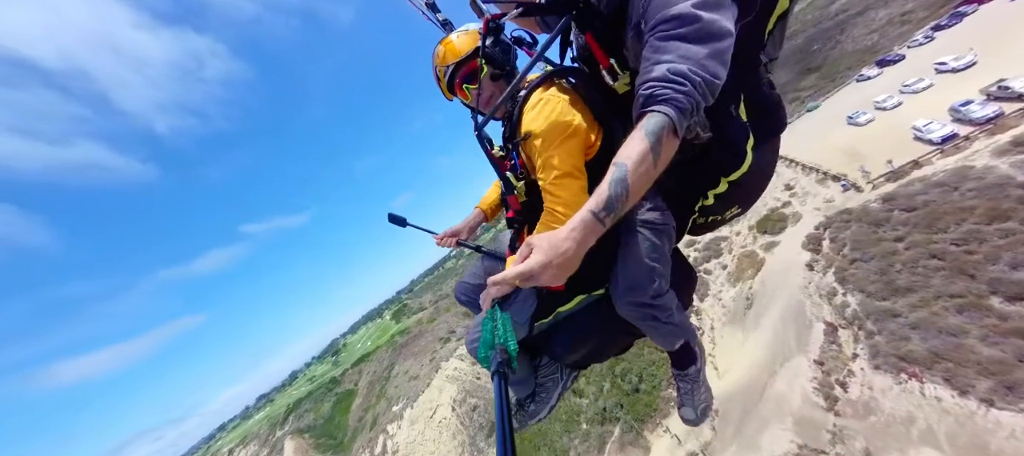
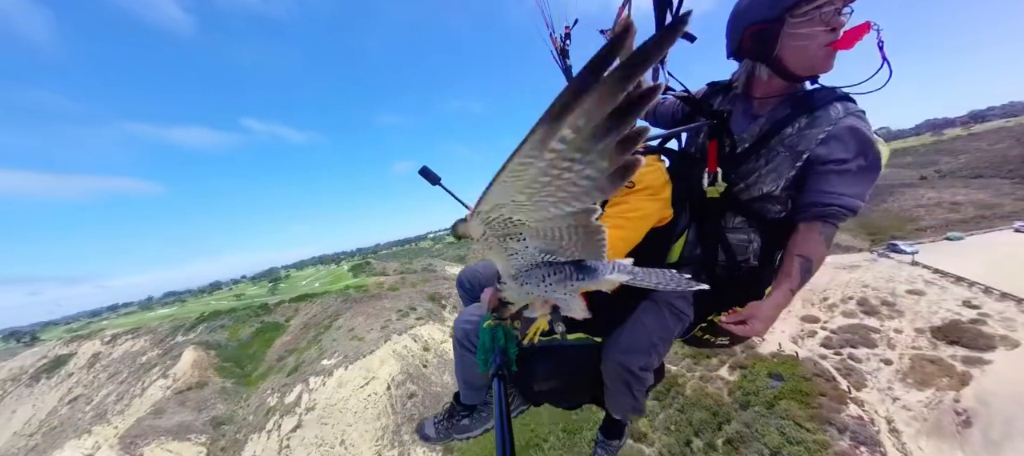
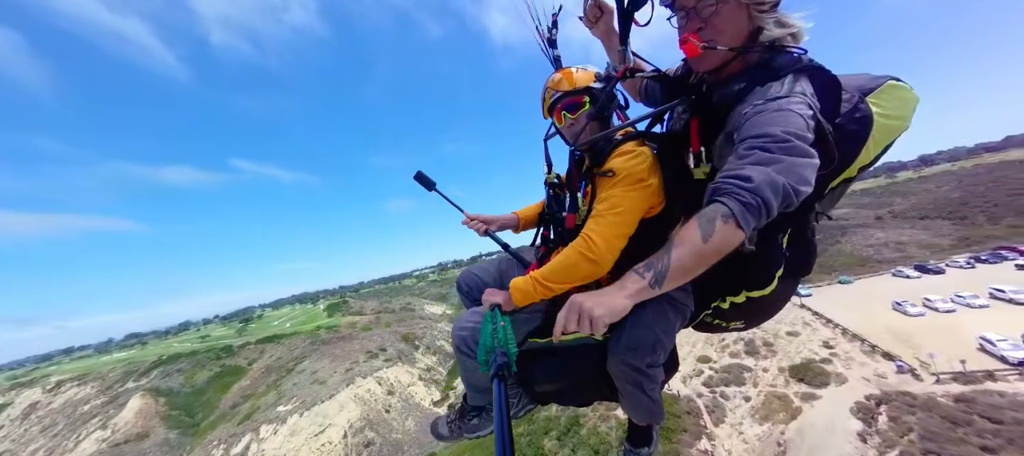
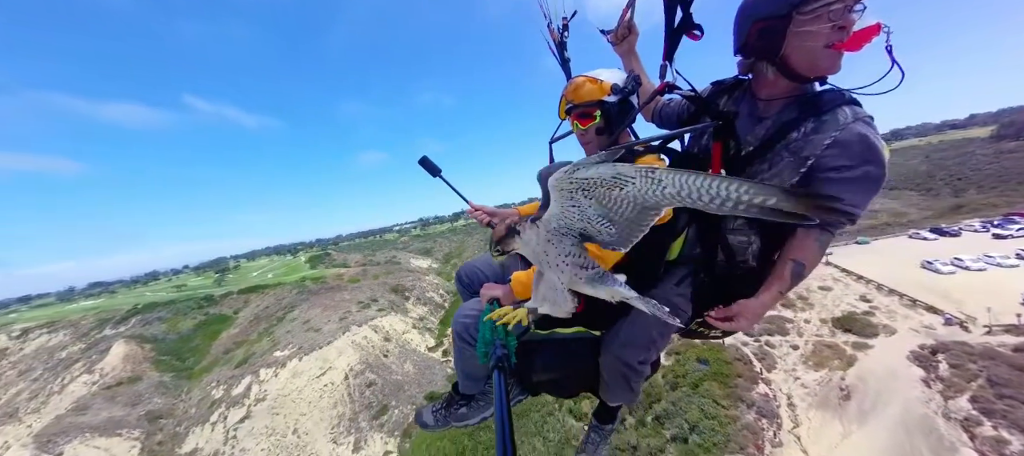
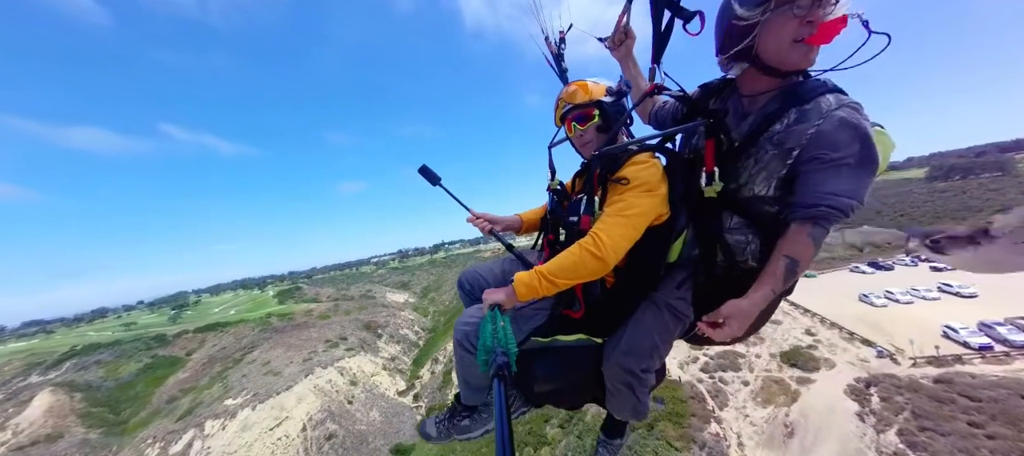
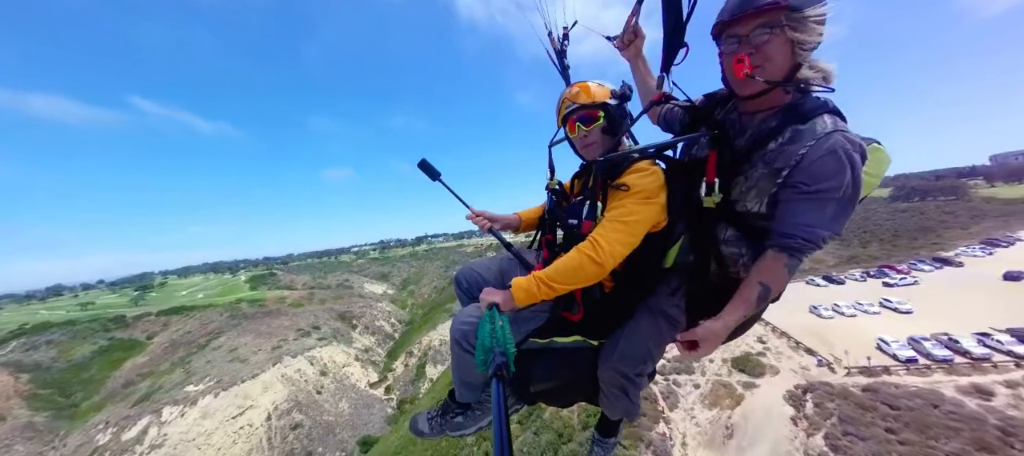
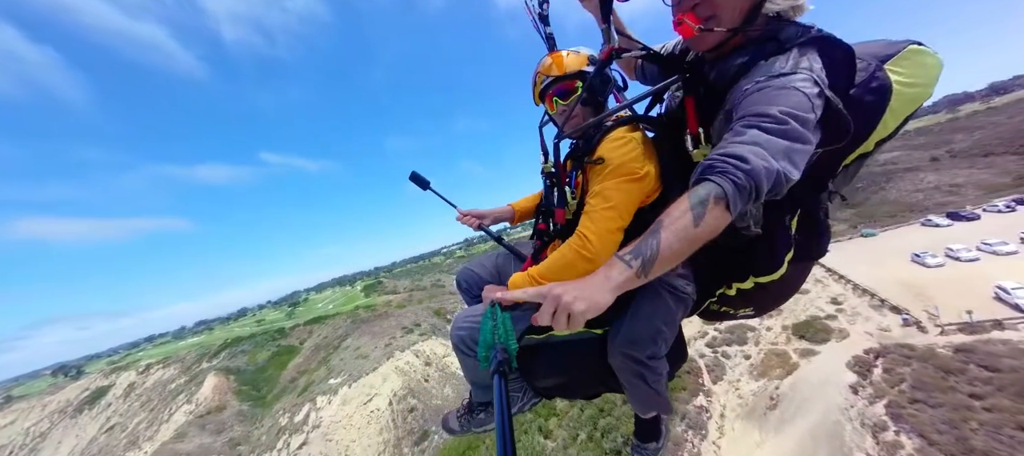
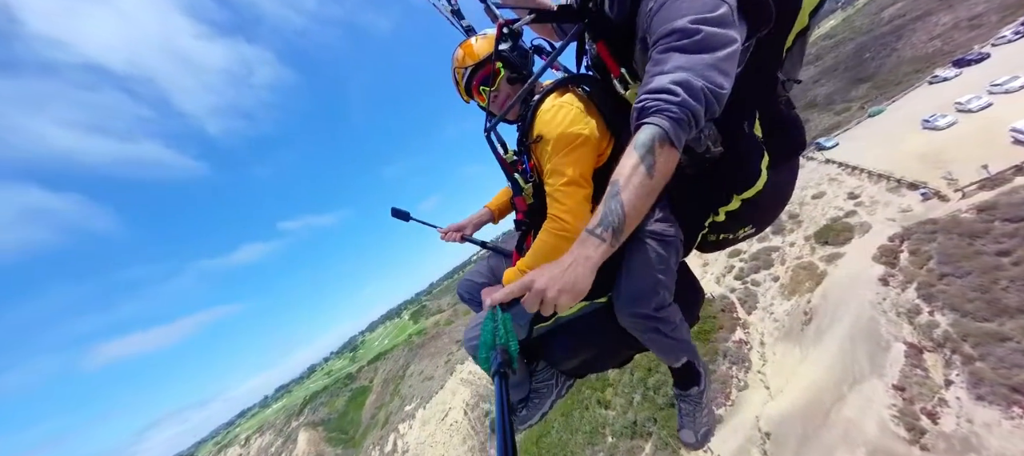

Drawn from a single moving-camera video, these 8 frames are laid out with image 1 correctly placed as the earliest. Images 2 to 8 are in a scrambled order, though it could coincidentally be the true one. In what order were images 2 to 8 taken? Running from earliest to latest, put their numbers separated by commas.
8, 7, 3, 6, 5, 4, 2
